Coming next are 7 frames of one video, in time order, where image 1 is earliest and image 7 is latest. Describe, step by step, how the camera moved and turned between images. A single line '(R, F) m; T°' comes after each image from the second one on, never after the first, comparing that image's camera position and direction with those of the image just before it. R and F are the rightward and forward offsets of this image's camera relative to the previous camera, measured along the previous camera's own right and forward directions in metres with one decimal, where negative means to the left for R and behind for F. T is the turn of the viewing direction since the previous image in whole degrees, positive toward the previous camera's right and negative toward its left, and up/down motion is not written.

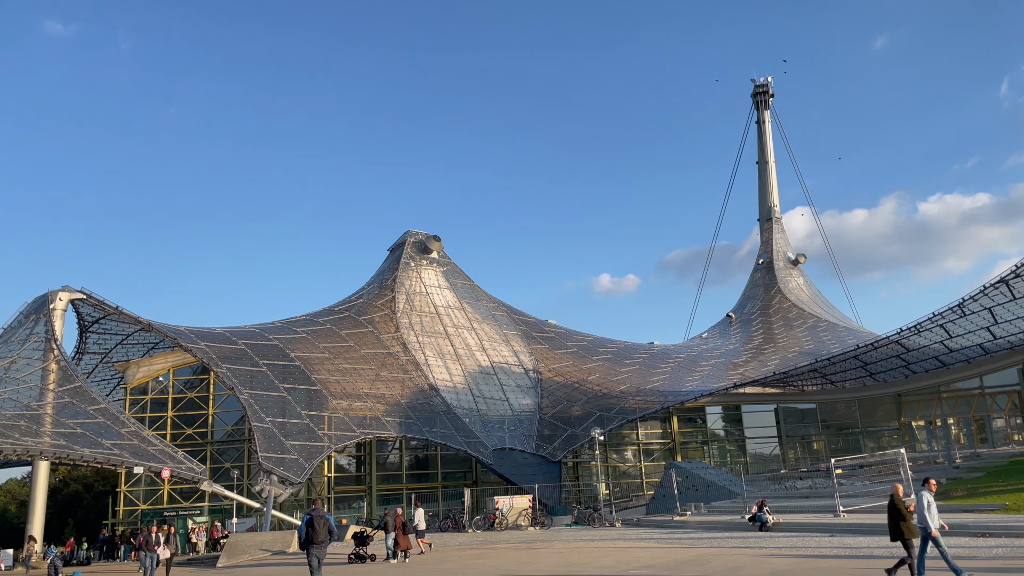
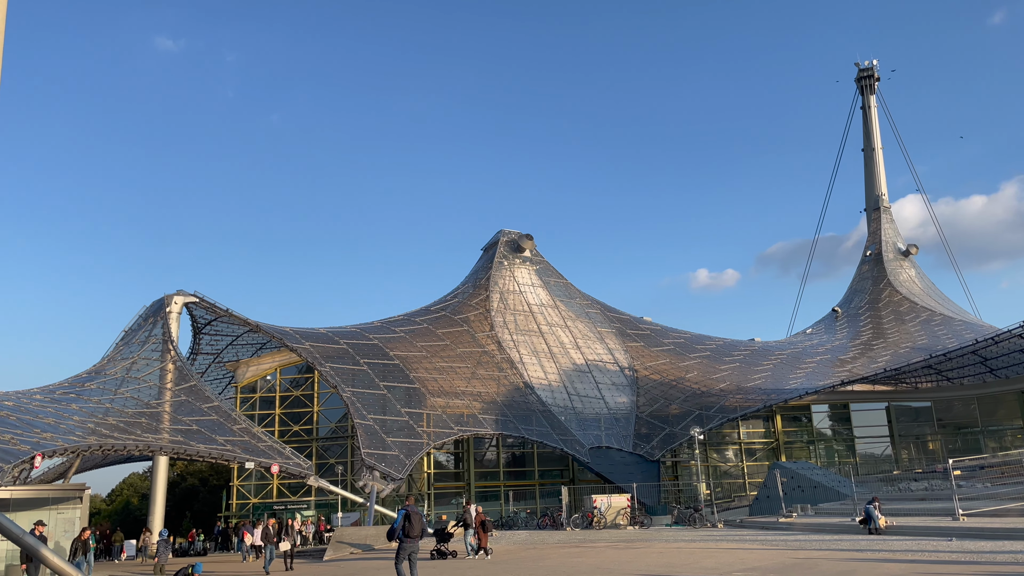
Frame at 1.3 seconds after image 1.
(-0.5, +0.1) m; -6°
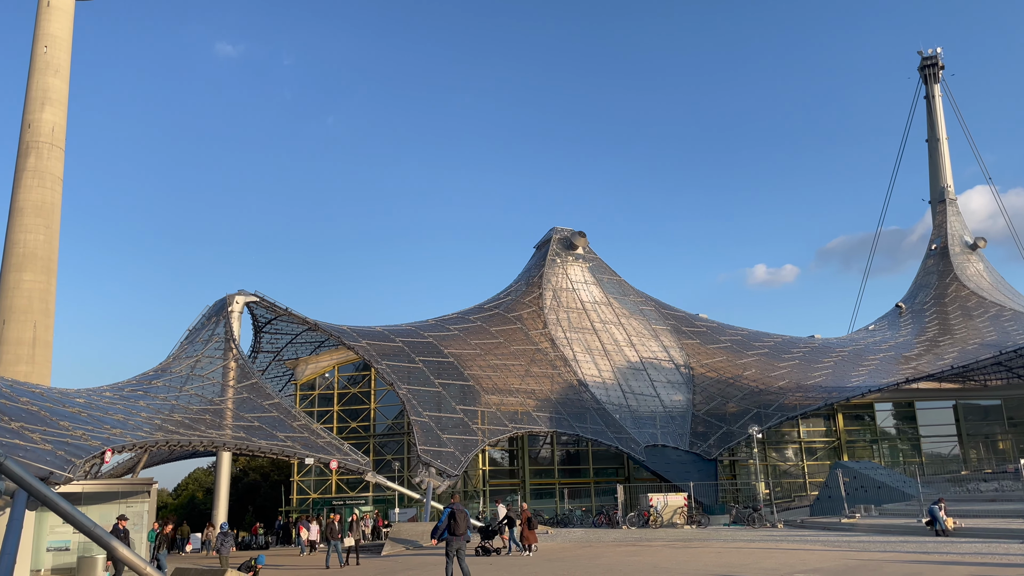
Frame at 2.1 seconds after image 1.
(-0.3, 0.0) m; -3°
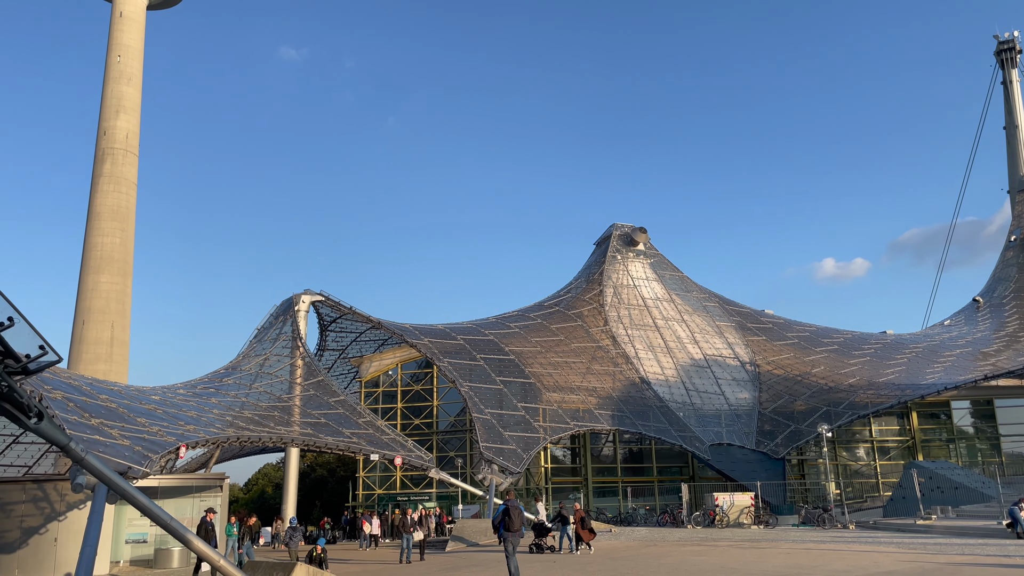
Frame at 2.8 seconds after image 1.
(-0.3, 0.0) m; -4°
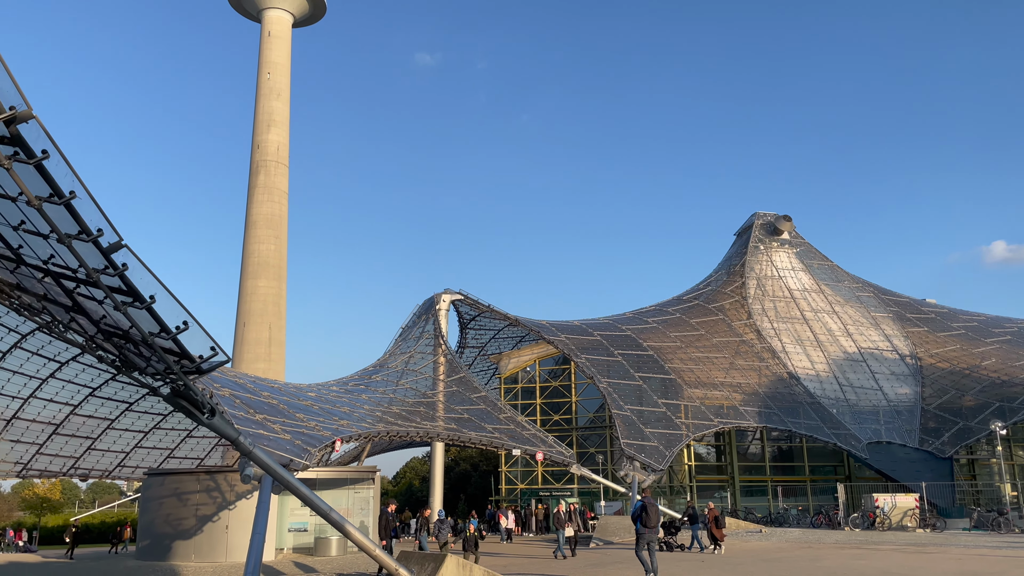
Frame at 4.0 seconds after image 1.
(-0.6, 0.0) m; -9°
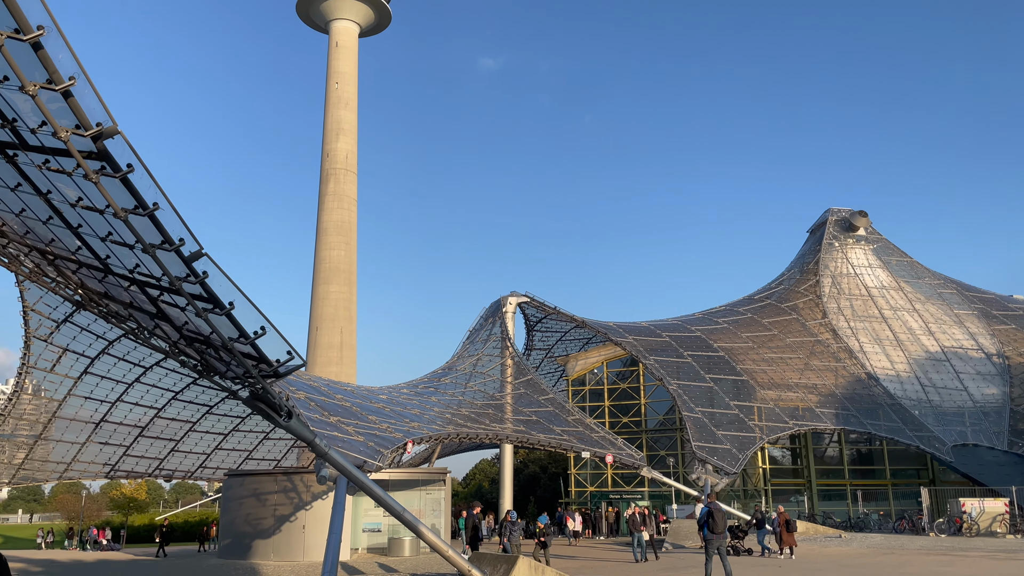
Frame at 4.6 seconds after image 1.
(-0.3, -0.1) m; -4°
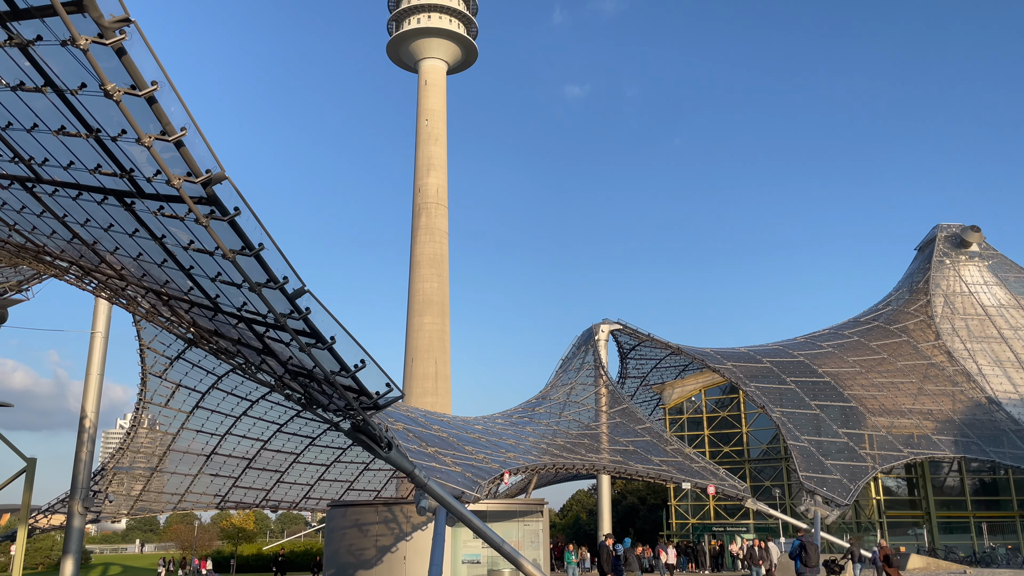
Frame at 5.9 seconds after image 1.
(-0.4, 0.0) m; -6°
